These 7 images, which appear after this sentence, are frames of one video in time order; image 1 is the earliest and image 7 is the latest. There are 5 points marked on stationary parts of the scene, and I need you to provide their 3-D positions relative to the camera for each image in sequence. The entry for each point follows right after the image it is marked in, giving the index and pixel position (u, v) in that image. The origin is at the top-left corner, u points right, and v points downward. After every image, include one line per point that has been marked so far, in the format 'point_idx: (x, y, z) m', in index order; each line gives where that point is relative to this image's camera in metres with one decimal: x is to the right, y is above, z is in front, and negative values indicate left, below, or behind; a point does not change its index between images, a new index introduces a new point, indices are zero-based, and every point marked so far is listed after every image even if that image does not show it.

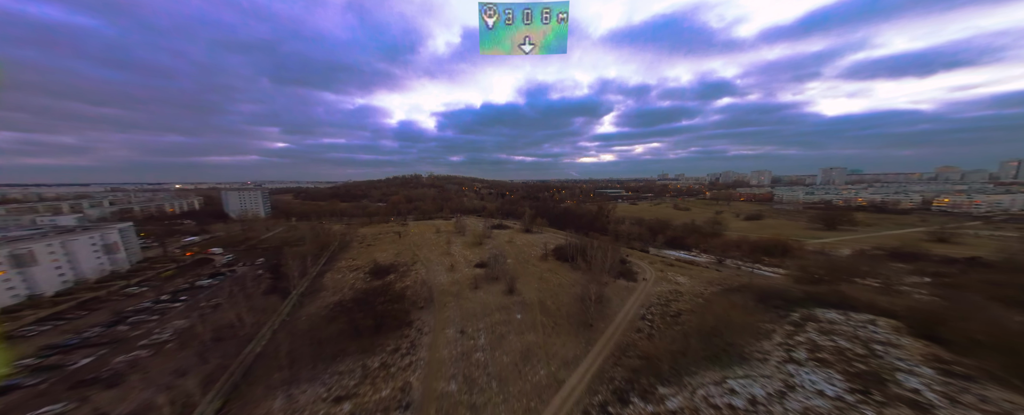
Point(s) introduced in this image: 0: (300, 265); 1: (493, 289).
0: (-14.4, -3.9, +18.5) m
1: (-1.2, -5.0, +16.1) m
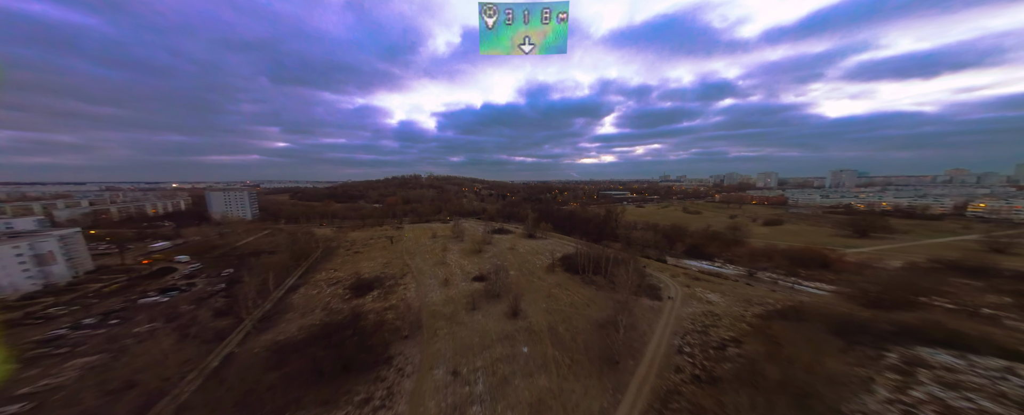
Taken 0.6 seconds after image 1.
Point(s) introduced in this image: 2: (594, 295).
0: (-14.2, -4.2, +16.0) m
1: (-1.0, -5.3, +13.6) m
2: (+4.8, -5.1, +15.4) m
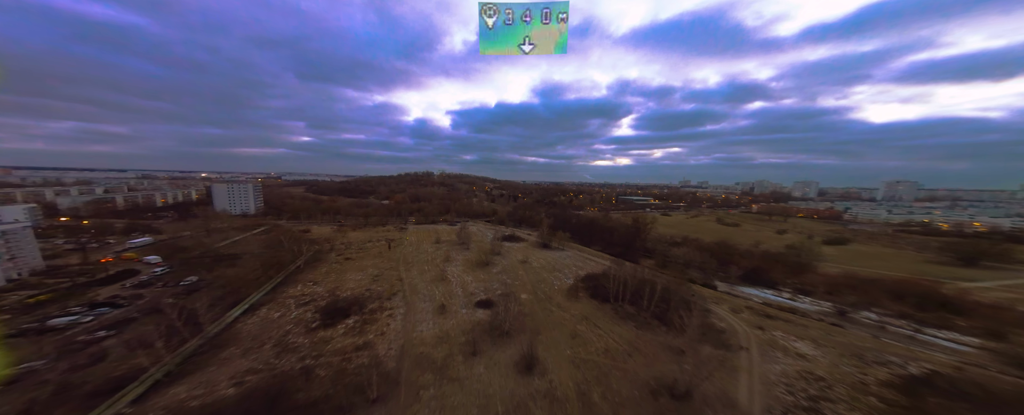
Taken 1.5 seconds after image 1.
0: (-13.5, -4.2, +13.0) m
1: (-0.4, -5.8, +10.1) m
2: (+5.4, -5.8, +11.6) m
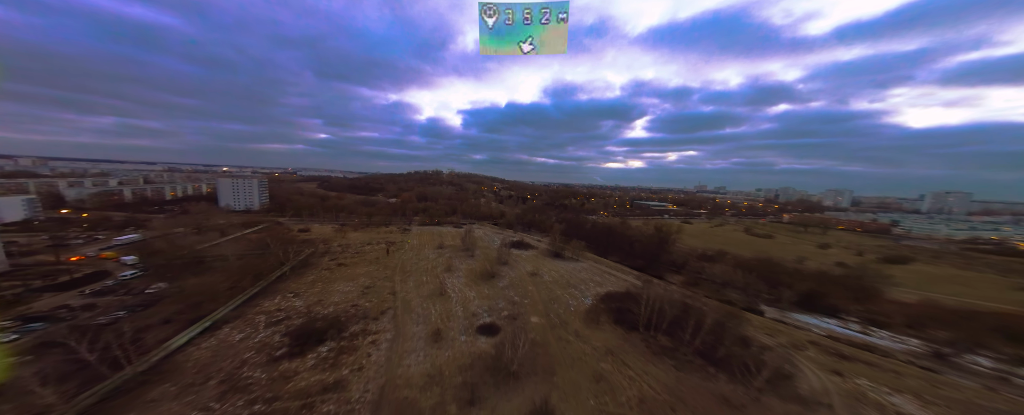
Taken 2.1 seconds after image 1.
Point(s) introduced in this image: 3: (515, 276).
0: (-13.1, -4.2, +11.2) m
1: (-0.2, -6.1, +7.8) m
2: (+5.6, -6.2, +9.1) m
3: (+0.2, -4.8, +18.4) m
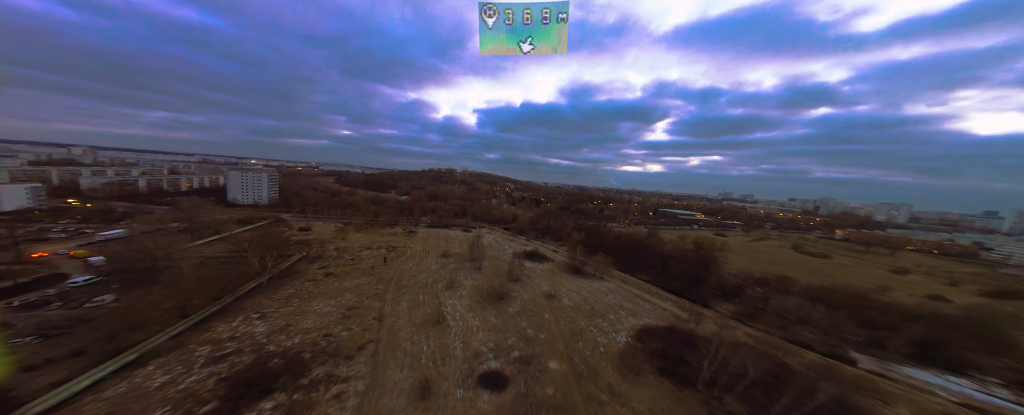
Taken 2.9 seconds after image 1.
0: (-12.7, -4.2, +8.9) m
1: (0.0, -6.6, +4.8) m
2: (+5.9, -6.9, +5.8) m
3: (+0.9, -5.3, +15.4) m
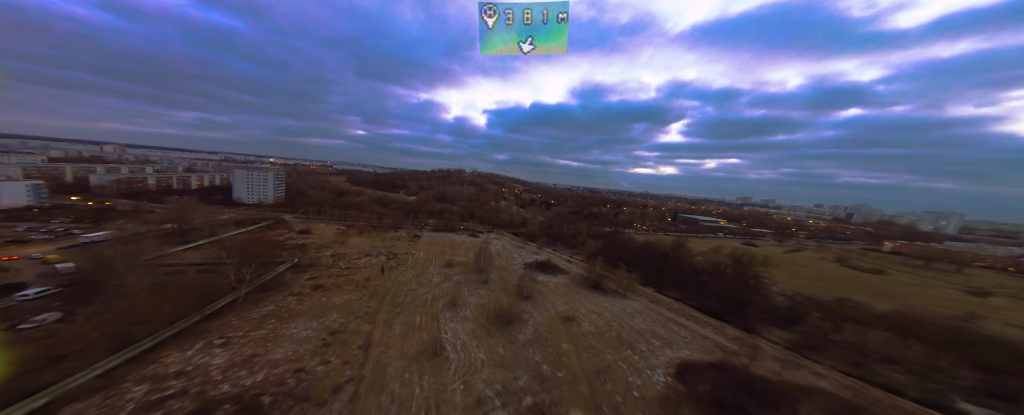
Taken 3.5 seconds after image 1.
0: (-12.3, -4.4, +7.1) m
1: (+0.1, -7.0, +2.6) m
2: (+6.1, -7.4, +3.4) m
3: (+1.5, -5.7, +13.1) m
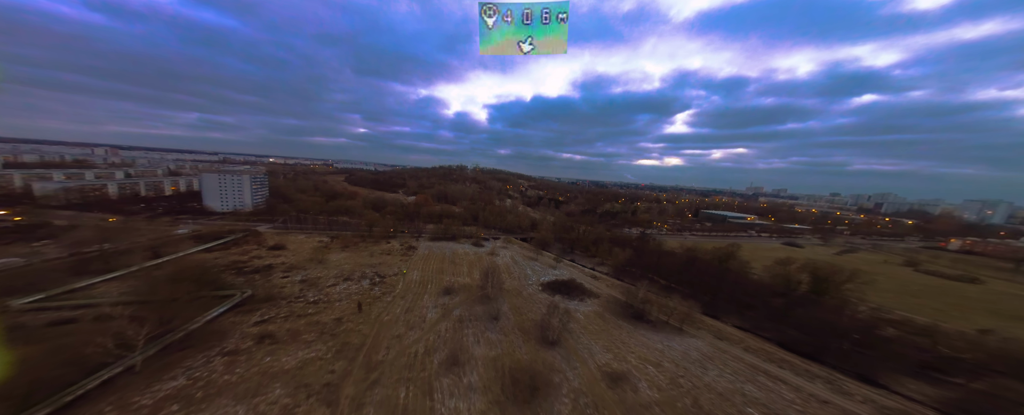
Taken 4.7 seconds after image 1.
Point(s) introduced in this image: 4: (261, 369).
0: (-11.4, -5.4, +3.0) m
1: (+1.1, -7.8, -1.5) m
2: (+7.0, -8.1, -0.7) m
3: (+2.5, -6.3, +9.0) m
4: (-8.5, -5.5, +9.1) m
